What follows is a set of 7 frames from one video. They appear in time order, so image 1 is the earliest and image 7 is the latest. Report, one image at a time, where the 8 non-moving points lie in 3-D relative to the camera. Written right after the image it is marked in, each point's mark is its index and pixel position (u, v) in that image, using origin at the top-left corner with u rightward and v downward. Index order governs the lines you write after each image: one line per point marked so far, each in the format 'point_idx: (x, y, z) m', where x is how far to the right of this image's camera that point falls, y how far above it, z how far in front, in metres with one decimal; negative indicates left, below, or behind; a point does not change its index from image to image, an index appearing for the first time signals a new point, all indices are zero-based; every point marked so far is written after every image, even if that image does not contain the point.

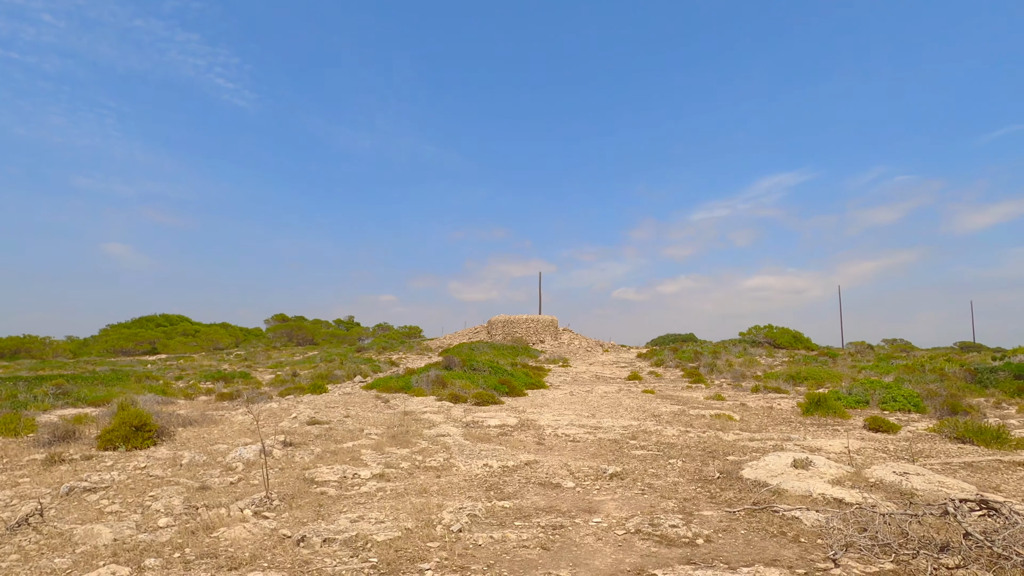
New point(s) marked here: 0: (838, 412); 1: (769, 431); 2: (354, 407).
0: (+10.7, -4.1, +17.6) m
1: (+7.2, -4.0, +15.0) m
2: (-5.1, -3.9, +17.3) m
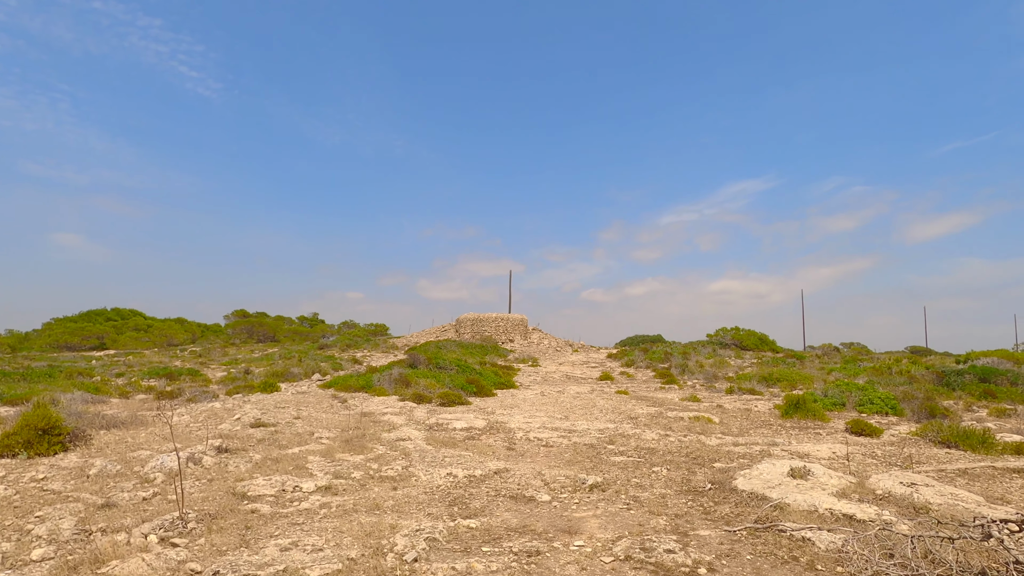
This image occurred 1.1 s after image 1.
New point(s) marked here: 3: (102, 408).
0: (+9.7, -4.1, +17.0) m
1: (+6.4, -3.9, +14.2) m
2: (-6.0, -3.6, +15.8) m
3: (-12.0, -3.5, +15.6) m
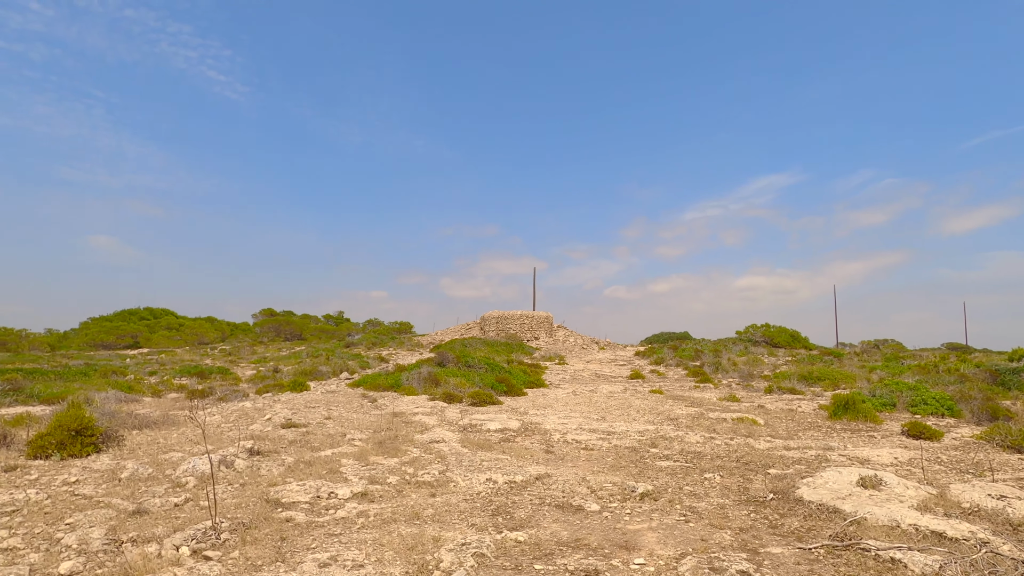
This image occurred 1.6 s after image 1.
0: (+10.8, -3.9, +16.1) m
1: (+7.3, -3.8, +13.4) m
2: (-5.0, -3.5, +15.5) m
3: (-11.0, -3.5, +15.5) m
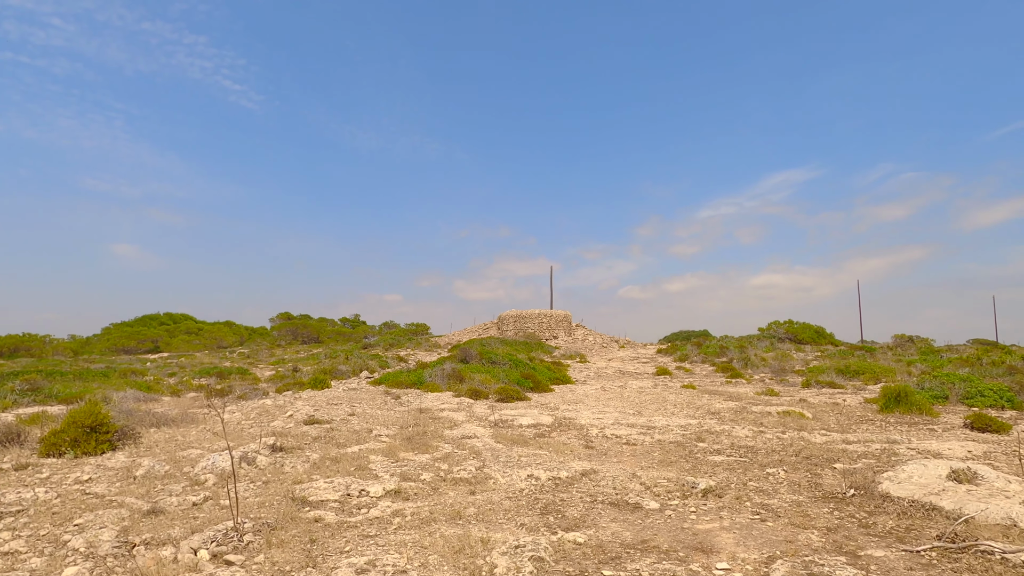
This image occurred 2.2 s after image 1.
0: (+11.6, -3.4, +15.1) m
1: (+8.1, -3.4, +12.5) m
2: (-4.2, -3.3, +14.9) m
3: (-10.1, -3.3, +15.1) m
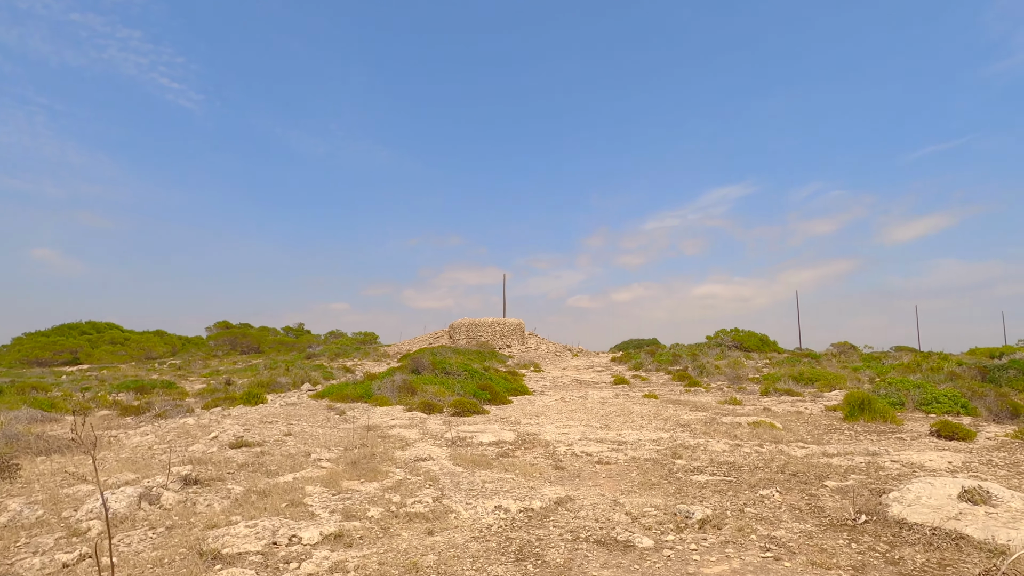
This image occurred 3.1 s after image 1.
0: (+10.5, -3.6, +14.9) m
1: (+7.2, -3.5, +12.0) m
2: (-5.3, -3.3, +13.3) m
3: (-11.2, -3.4, +12.9) m
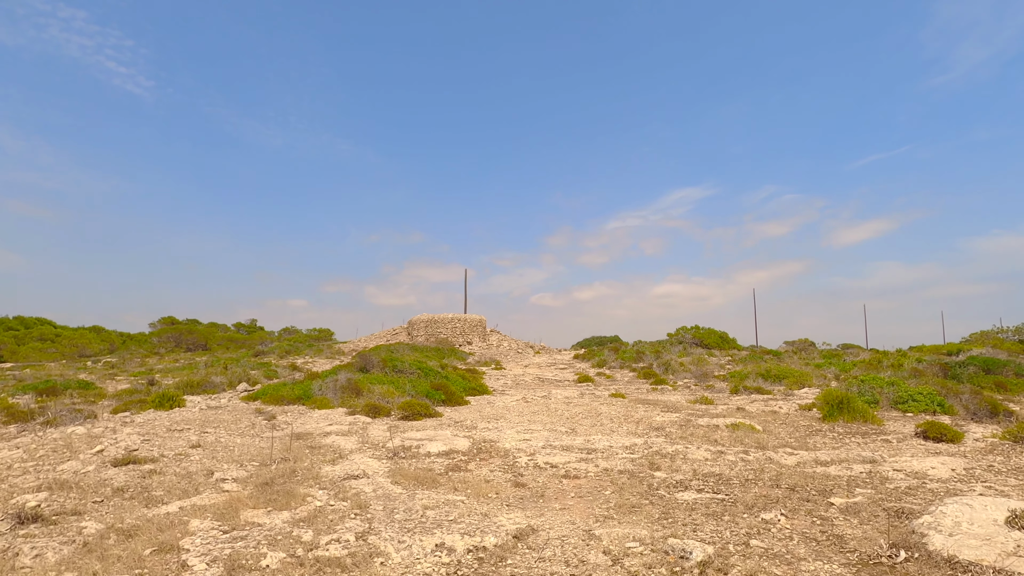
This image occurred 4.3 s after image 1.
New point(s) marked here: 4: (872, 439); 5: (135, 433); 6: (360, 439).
0: (+9.3, -3.4, +14.0) m
1: (+6.2, -3.2, +10.9) m
2: (-6.2, -3.0, +11.3) m
3: (-12.1, -3.0, +10.5) m
4: (+8.0, -3.3, +11.9) m
5: (-7.5, -2.9, +10.6) m
6: (-3.1, -3.0, +10.7) m
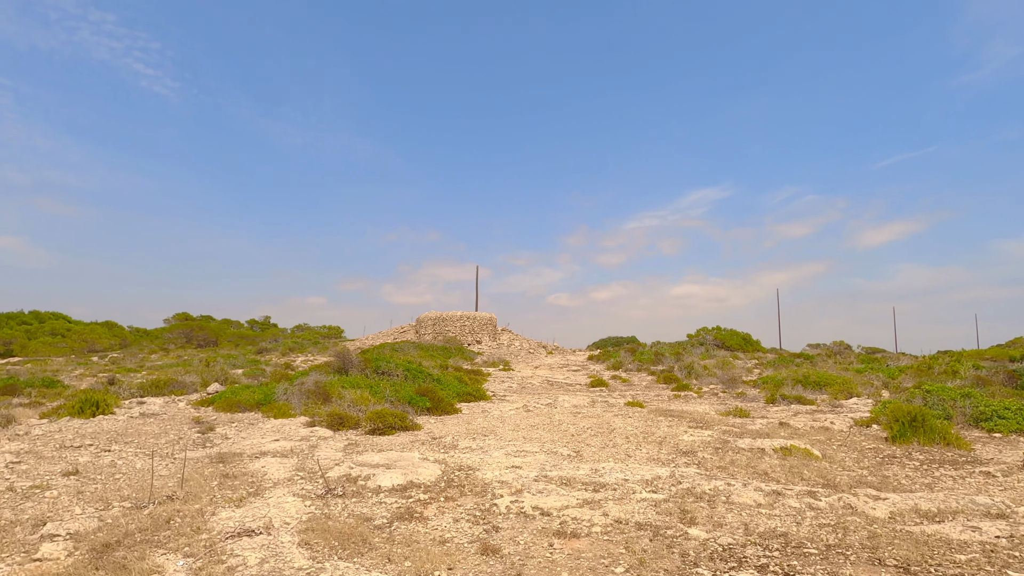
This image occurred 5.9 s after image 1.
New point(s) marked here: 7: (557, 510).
0: (+9.2, -3.2, +11.2) m
1: (+6.0, -3.0, +8.2) m
2: (-6.5, -2.7, +9.0) m
3: (-12.4, -2.6, +8.4) m
4: (+7.8, -3.1, +9.1) m
5: (-7.7, -2.5, +8.3) m
6: (-3.3, -2.7, +8.3) m
7: (+0.5, -2.7, +6.5) m
